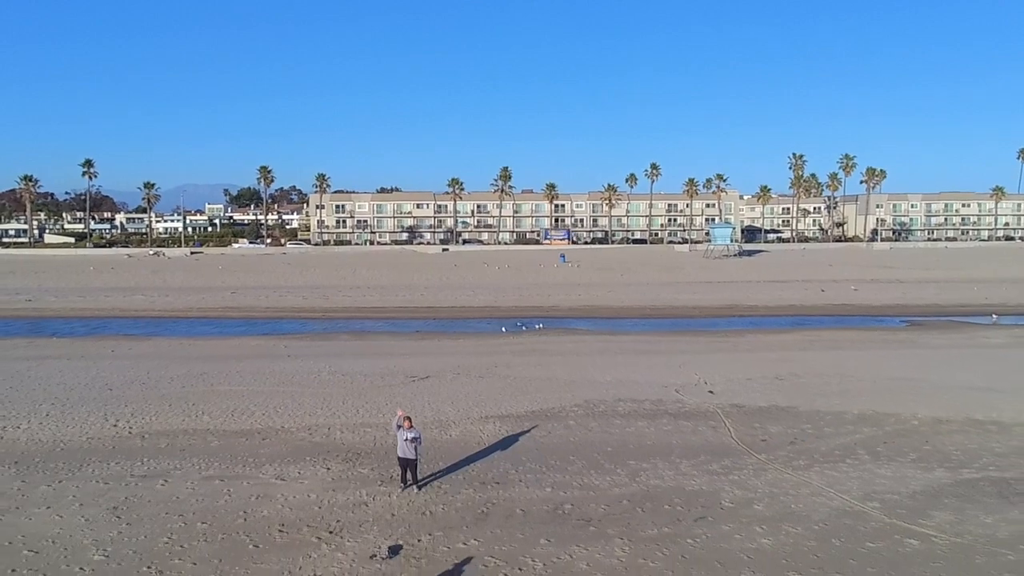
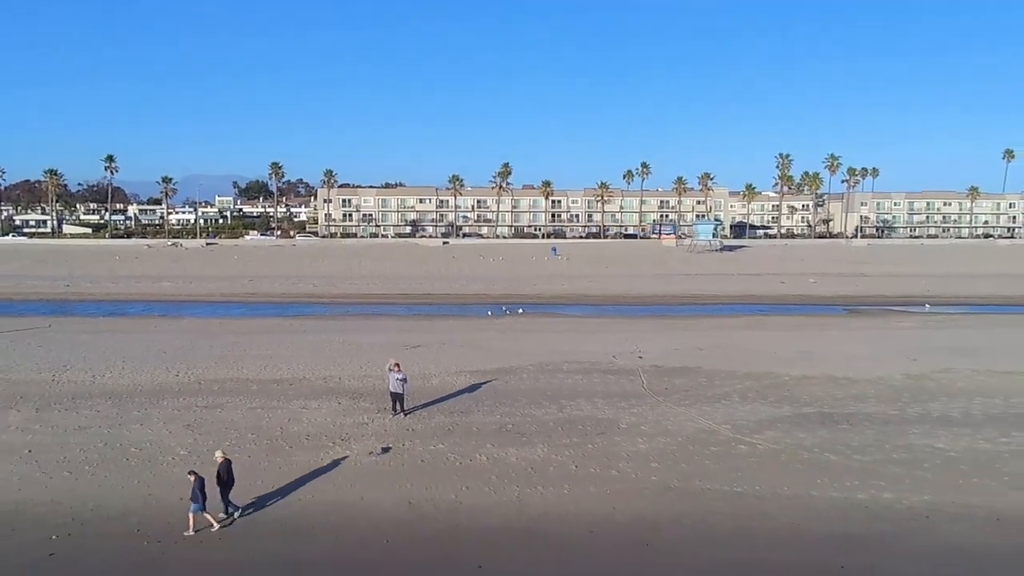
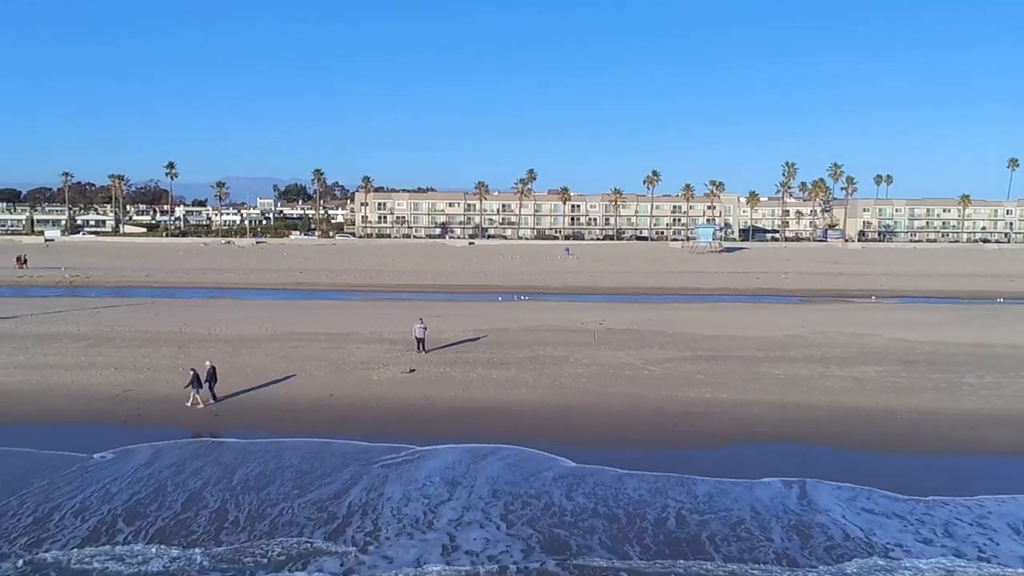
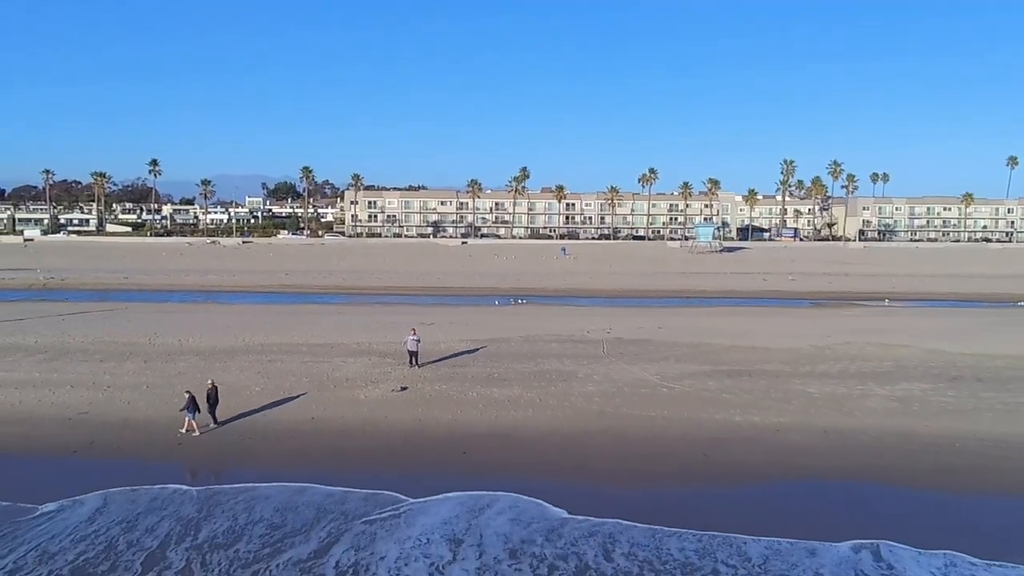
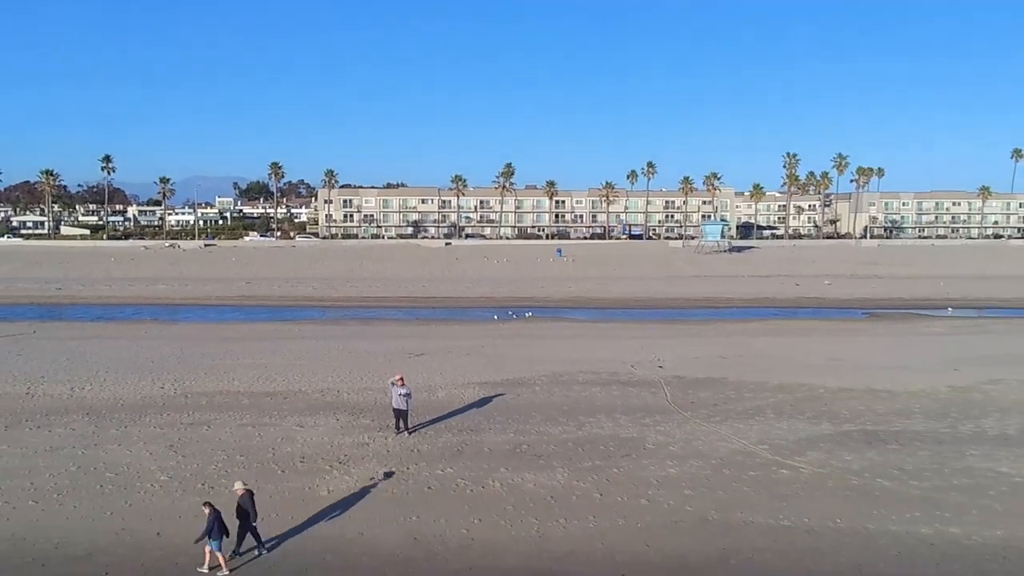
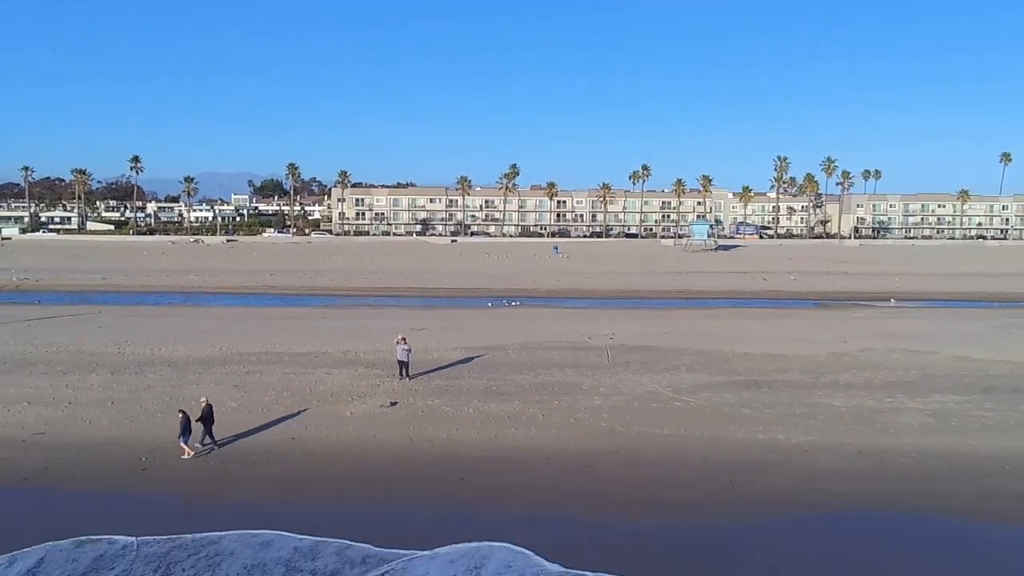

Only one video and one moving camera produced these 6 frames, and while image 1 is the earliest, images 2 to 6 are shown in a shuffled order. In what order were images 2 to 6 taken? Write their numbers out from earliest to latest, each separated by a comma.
5, 2, 6, 4, 3
